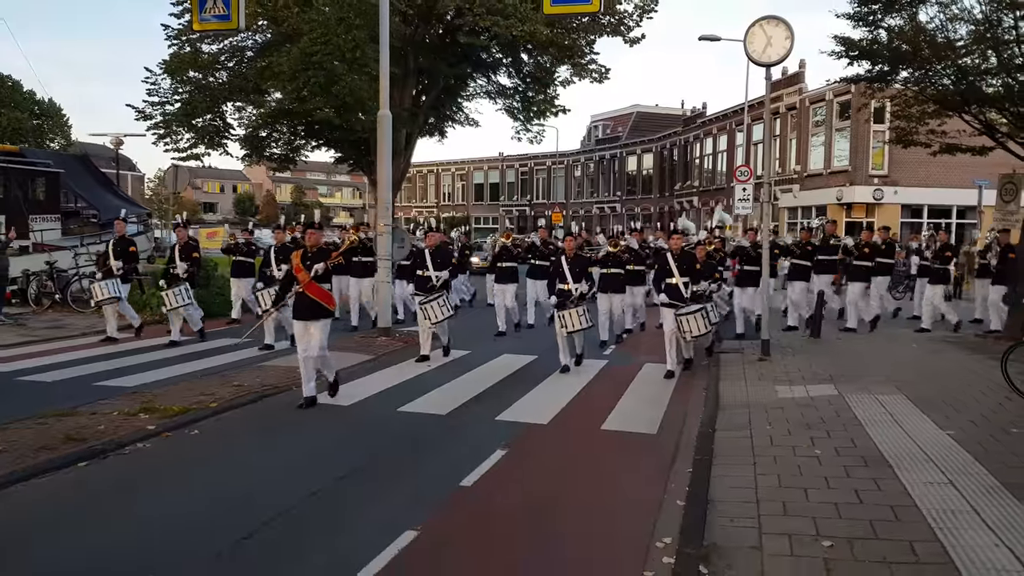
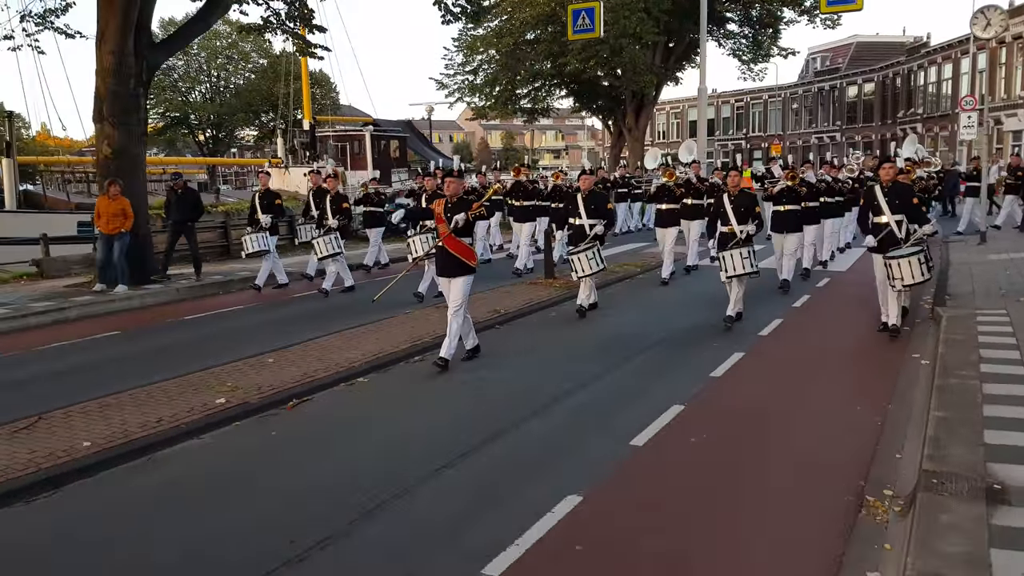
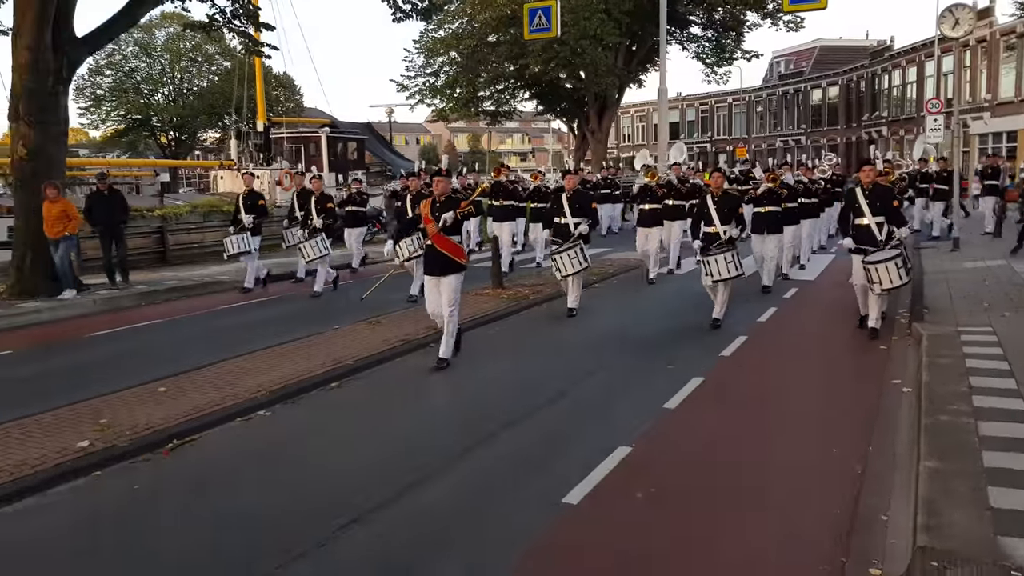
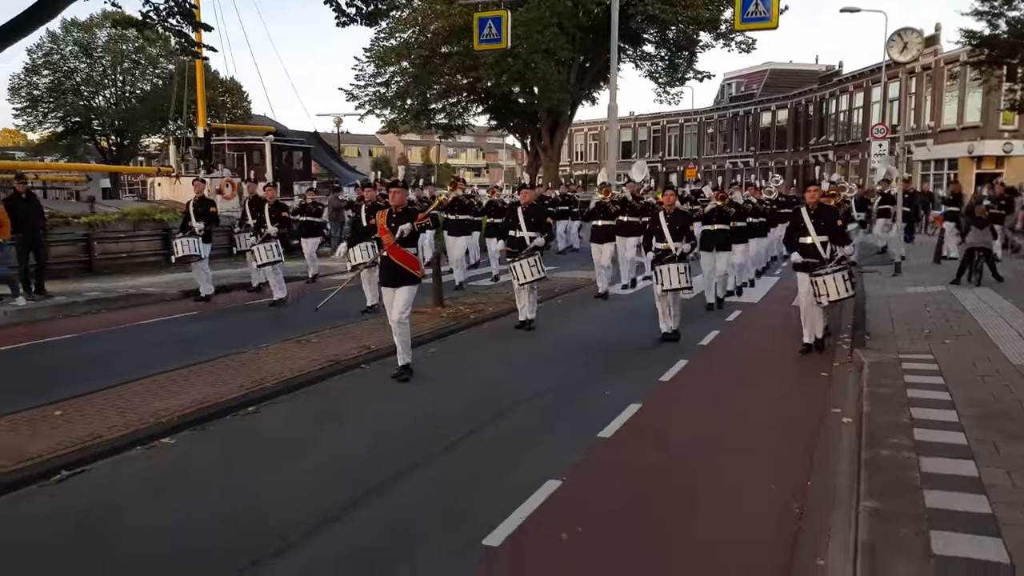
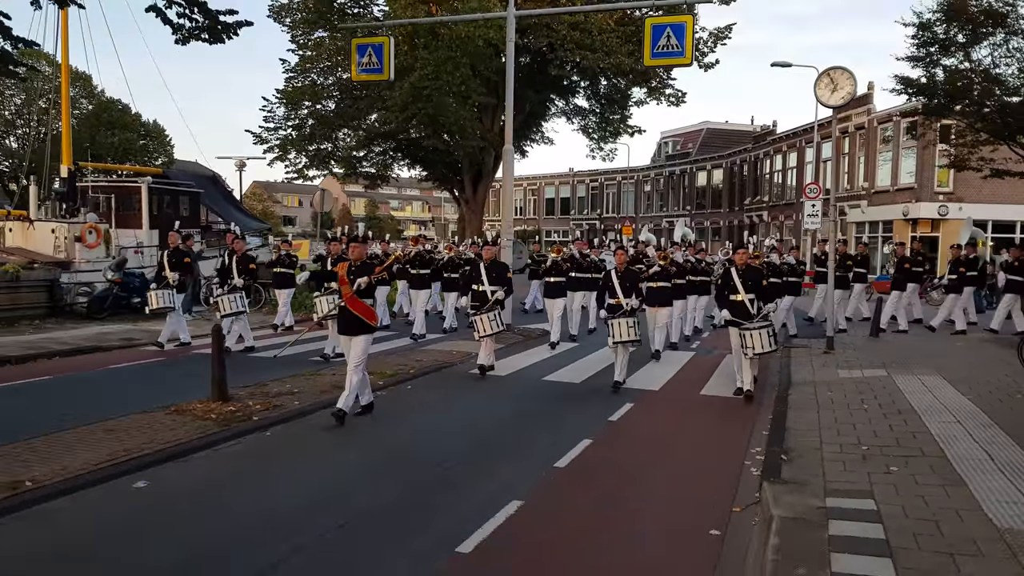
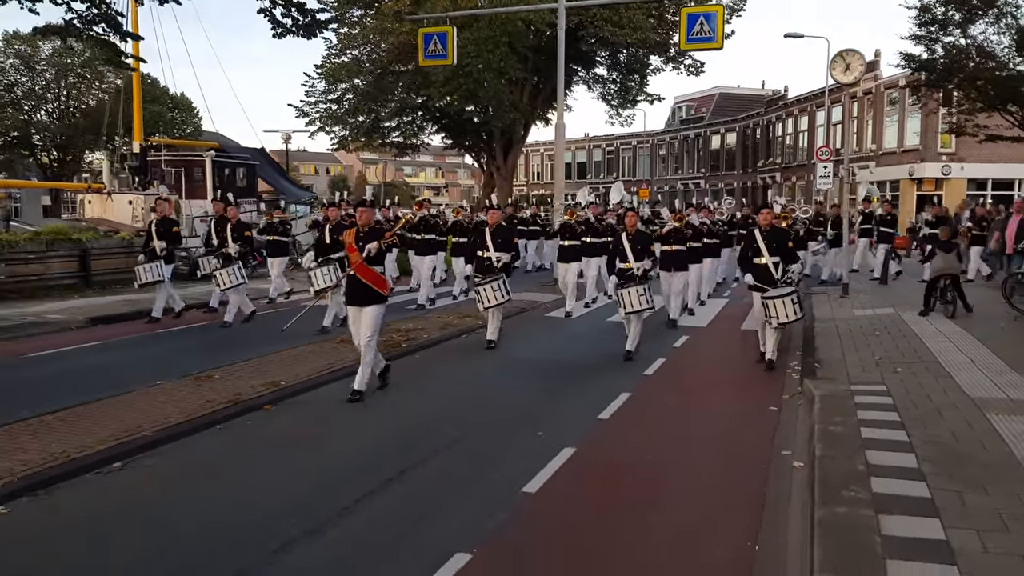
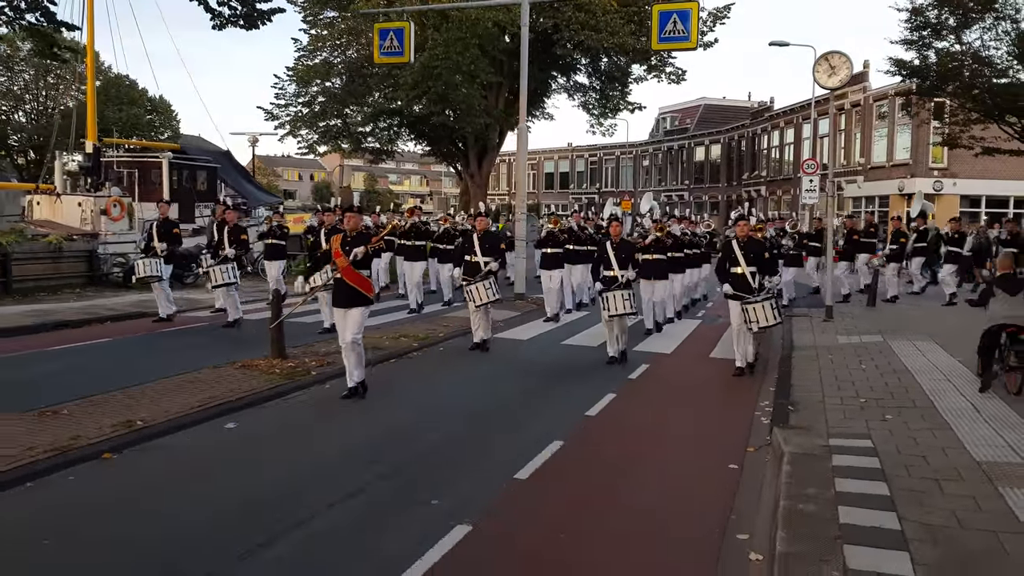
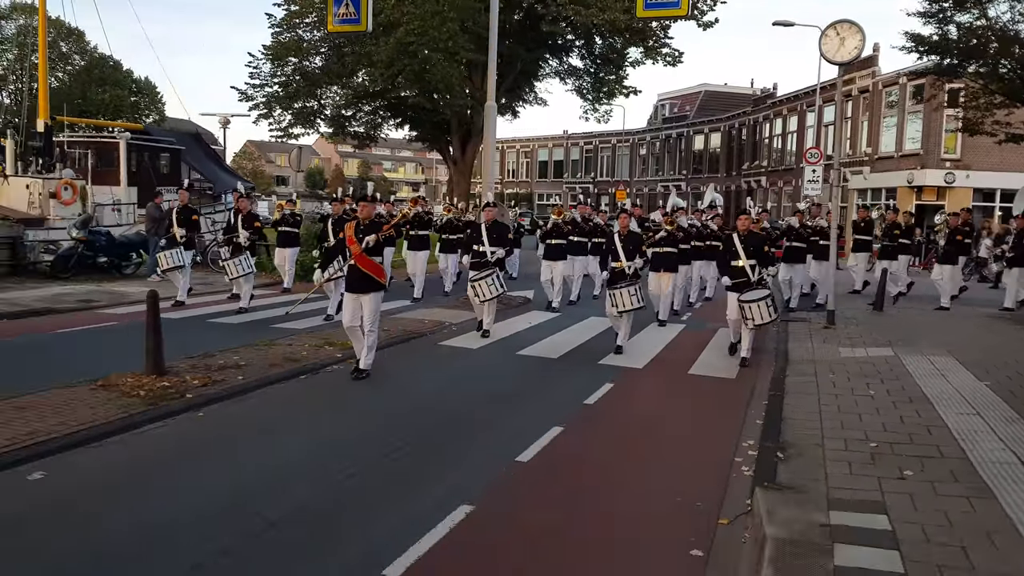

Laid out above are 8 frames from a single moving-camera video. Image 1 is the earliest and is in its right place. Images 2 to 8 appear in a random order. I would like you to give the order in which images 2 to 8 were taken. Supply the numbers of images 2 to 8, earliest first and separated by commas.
8, 5, 7, 6, 4, 3, 2
